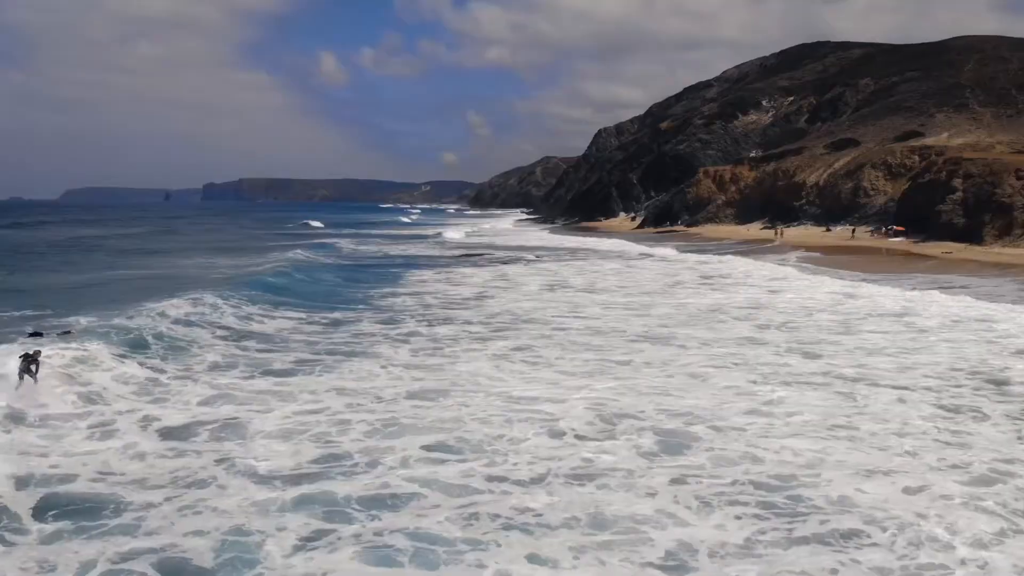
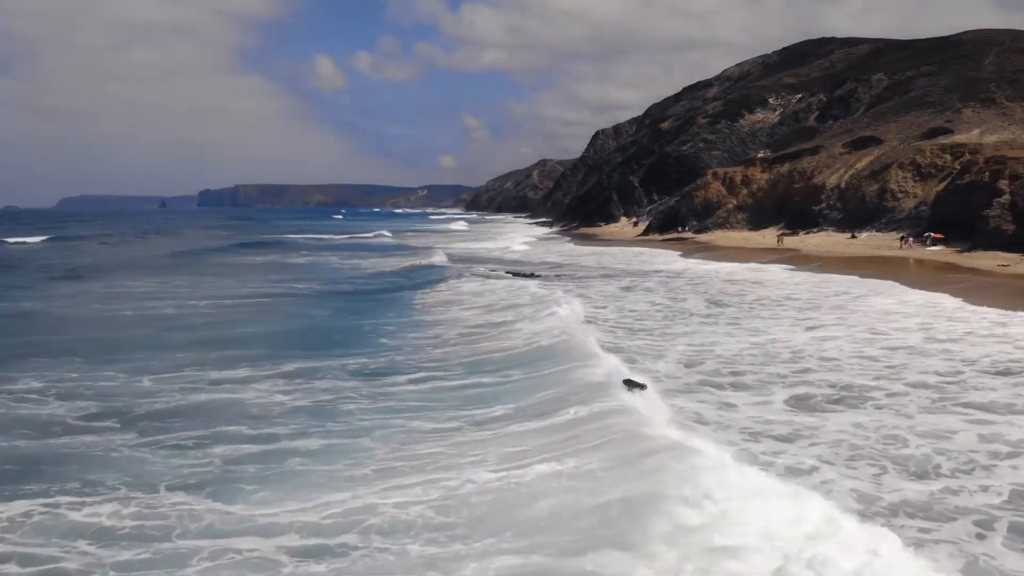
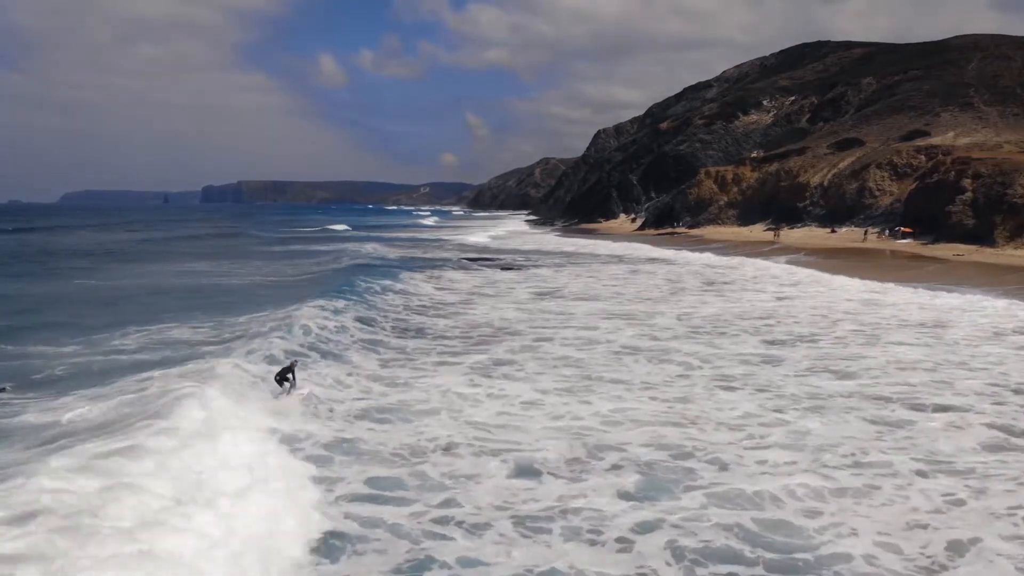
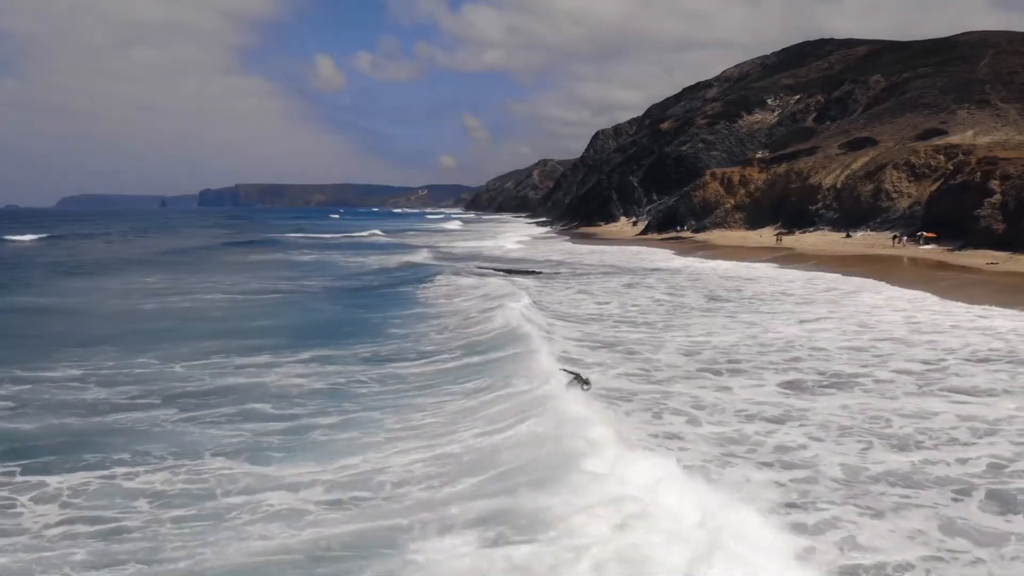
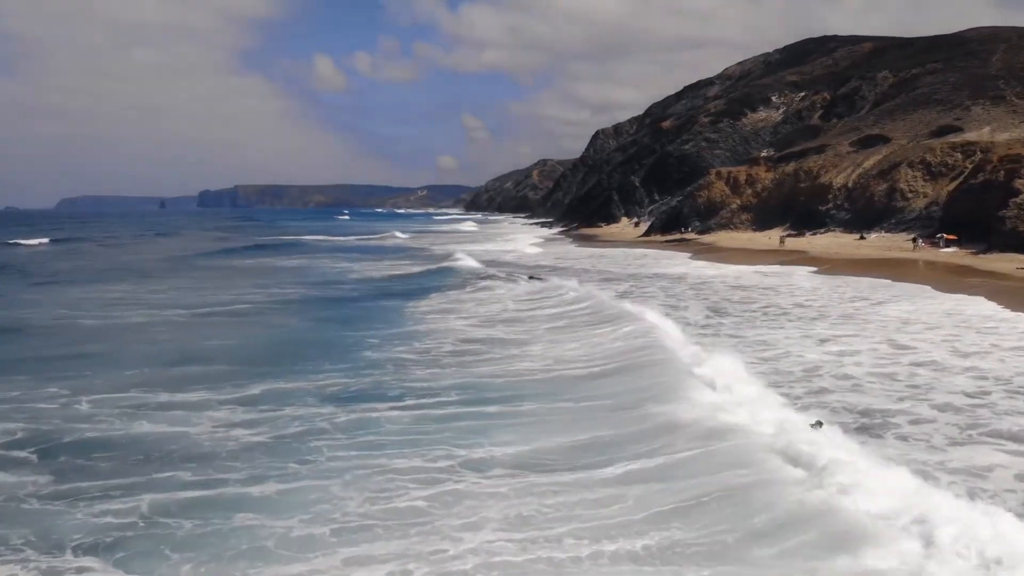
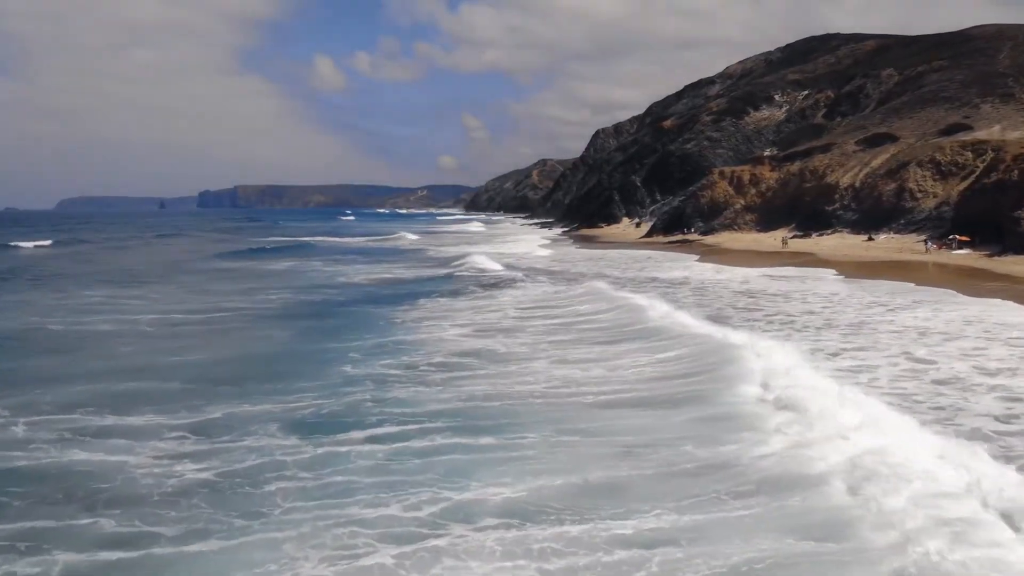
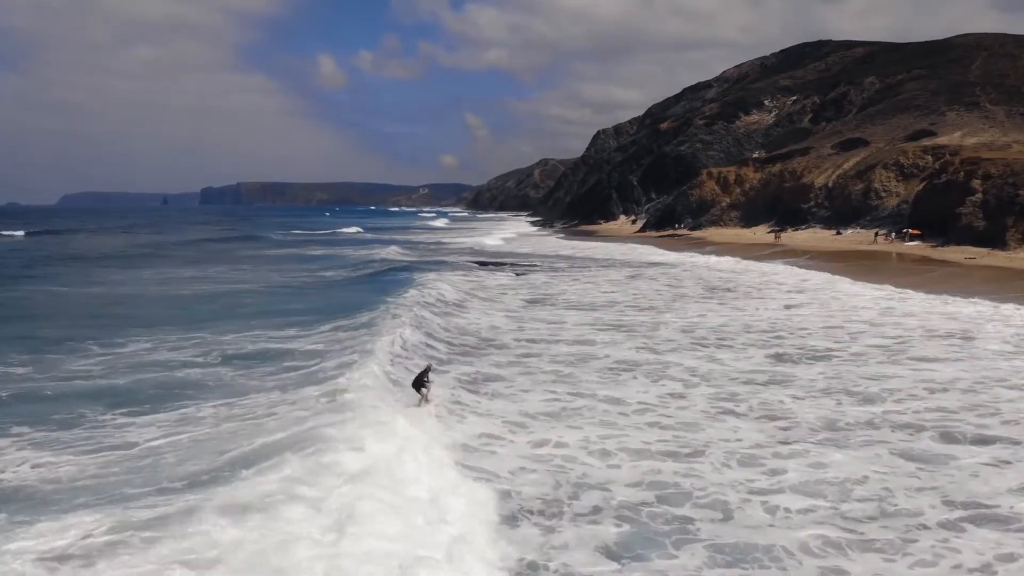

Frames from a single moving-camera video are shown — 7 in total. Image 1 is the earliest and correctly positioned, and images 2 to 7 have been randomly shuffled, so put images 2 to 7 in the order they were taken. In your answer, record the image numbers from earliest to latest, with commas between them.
3, 7, 4, 2, 5, 6
